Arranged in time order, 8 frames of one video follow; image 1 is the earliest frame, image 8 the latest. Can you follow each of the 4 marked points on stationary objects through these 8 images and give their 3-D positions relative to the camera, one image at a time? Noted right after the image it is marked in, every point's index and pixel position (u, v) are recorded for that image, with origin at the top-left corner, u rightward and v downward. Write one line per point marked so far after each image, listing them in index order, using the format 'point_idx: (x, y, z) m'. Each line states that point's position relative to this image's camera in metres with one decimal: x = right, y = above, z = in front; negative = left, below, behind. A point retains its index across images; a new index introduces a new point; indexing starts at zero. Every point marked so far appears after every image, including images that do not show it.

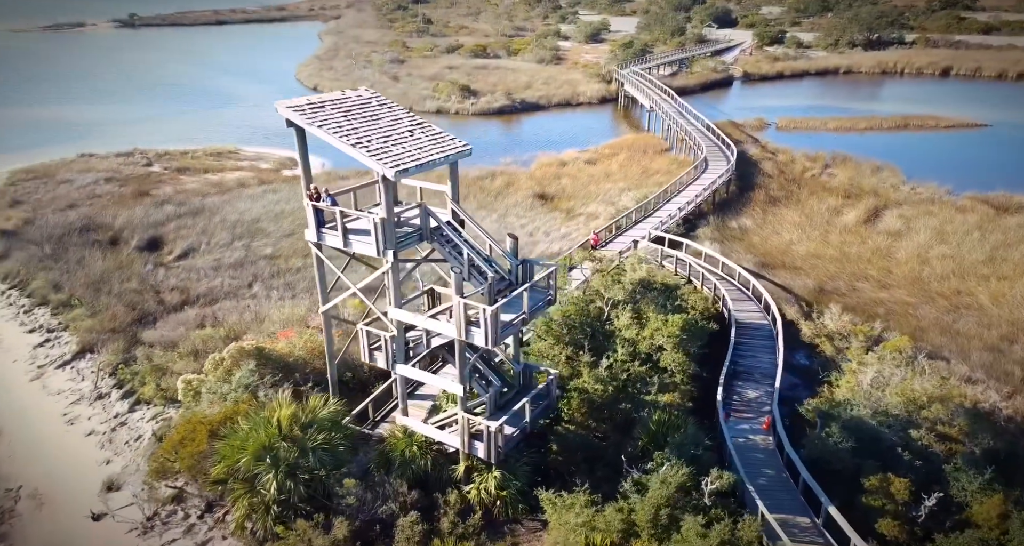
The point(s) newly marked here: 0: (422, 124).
0: (-1.5, +2.4, +11.0) m
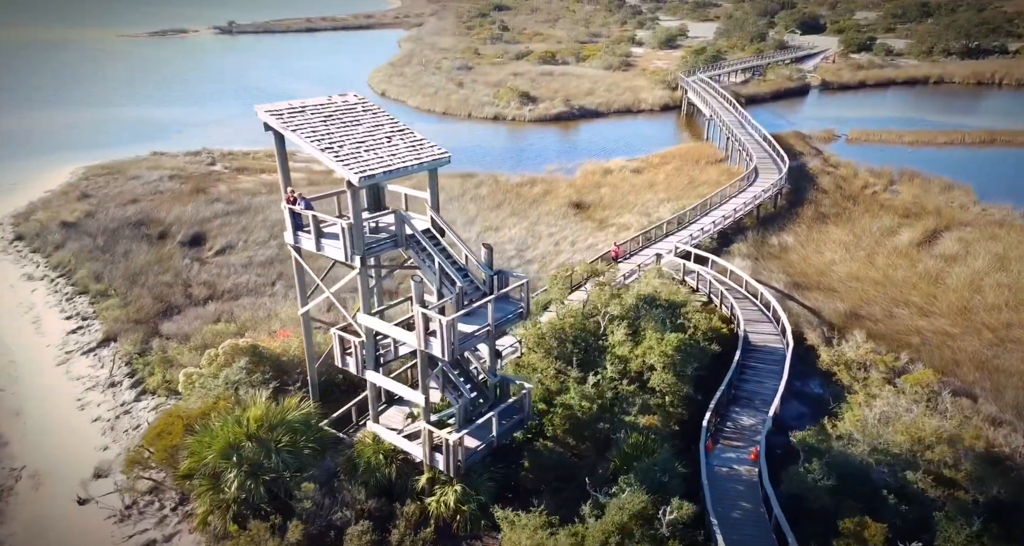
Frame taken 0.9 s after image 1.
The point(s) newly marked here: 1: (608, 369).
0: (-1.8, +2.3, +10.9) m
1: (+1.8, -1.8, +12.5) m
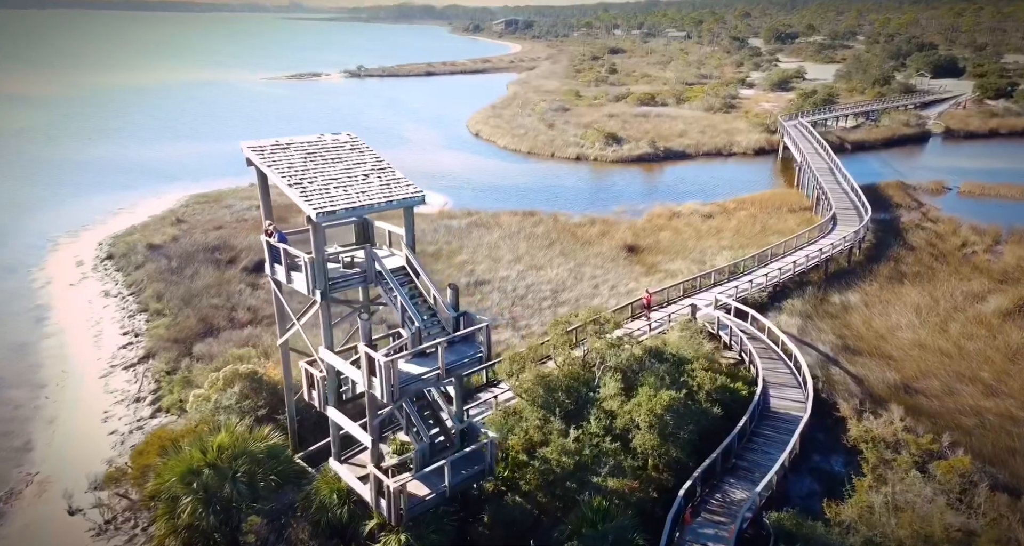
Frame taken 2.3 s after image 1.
0: (-2.1, +1.7, +11.0) m
1: (+1.4, -2.6, +11.8) m
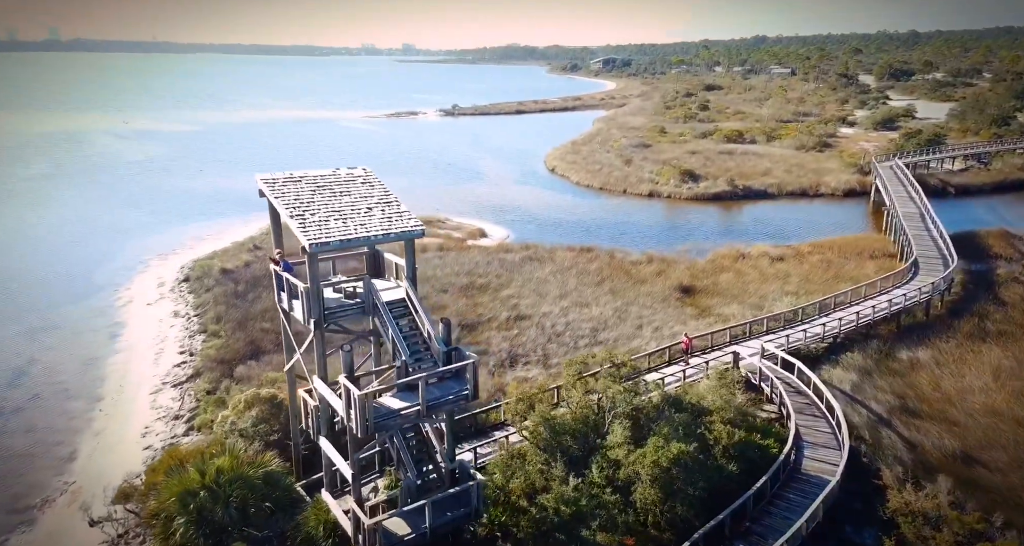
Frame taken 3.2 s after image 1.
0: (-2.1, +1.2, +11.1) m
1: (+1.4, -3.3, +11.3) m
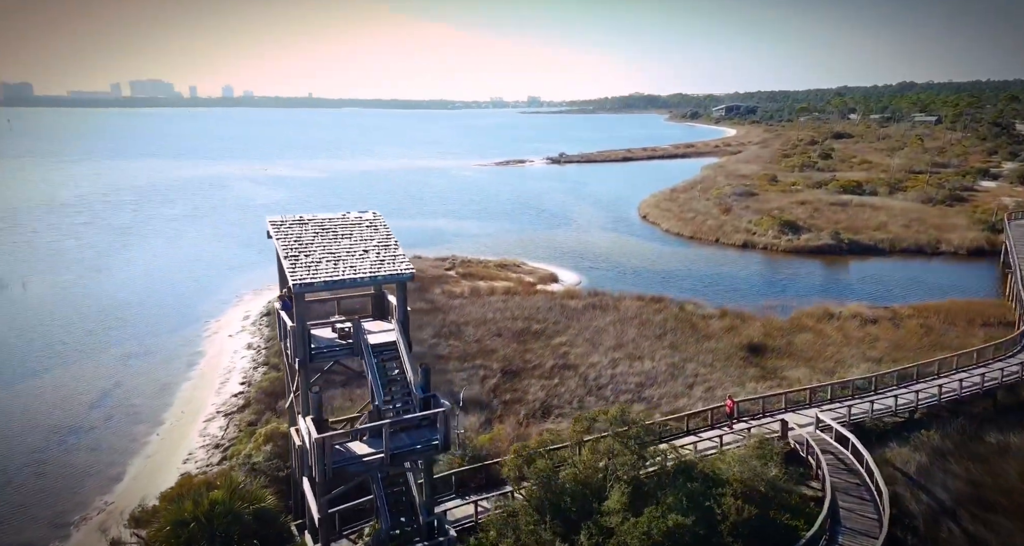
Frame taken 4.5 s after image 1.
0: (-2.1, +0.4, +11.2) m
1: (+1.1, -4.1, +10.5) m
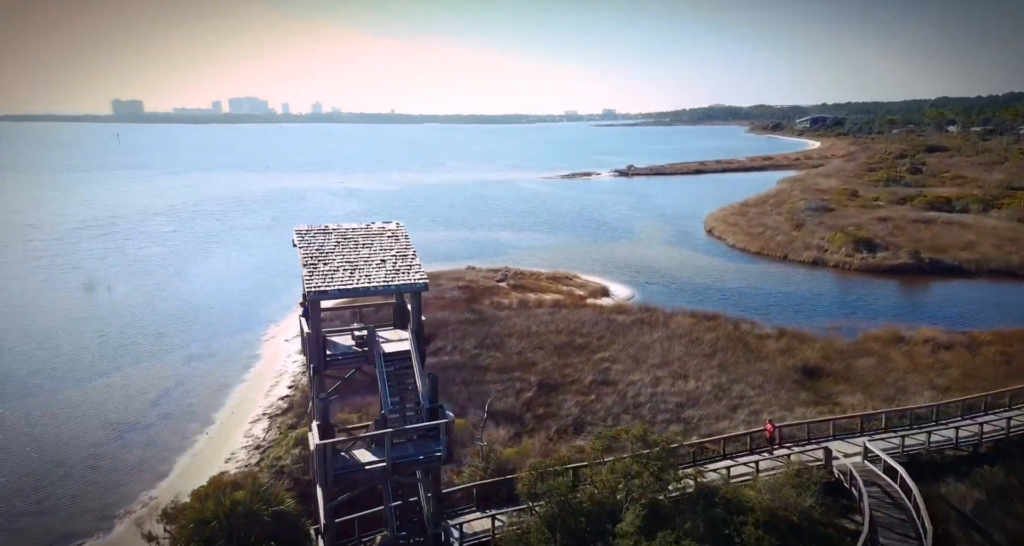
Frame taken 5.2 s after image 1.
0: (-1.8, +0.3, +11.3) m
1: (+1.2, -4.3, +10.2) m
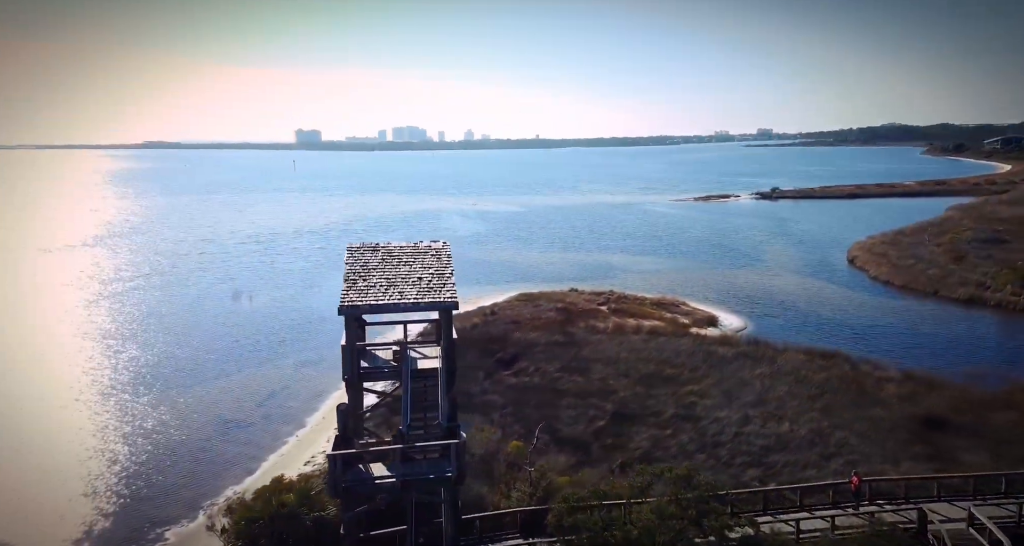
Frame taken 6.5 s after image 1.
0: (-1.2, 0.0, +11.4) m
1: (+1.3, -4.7, +9.6) m
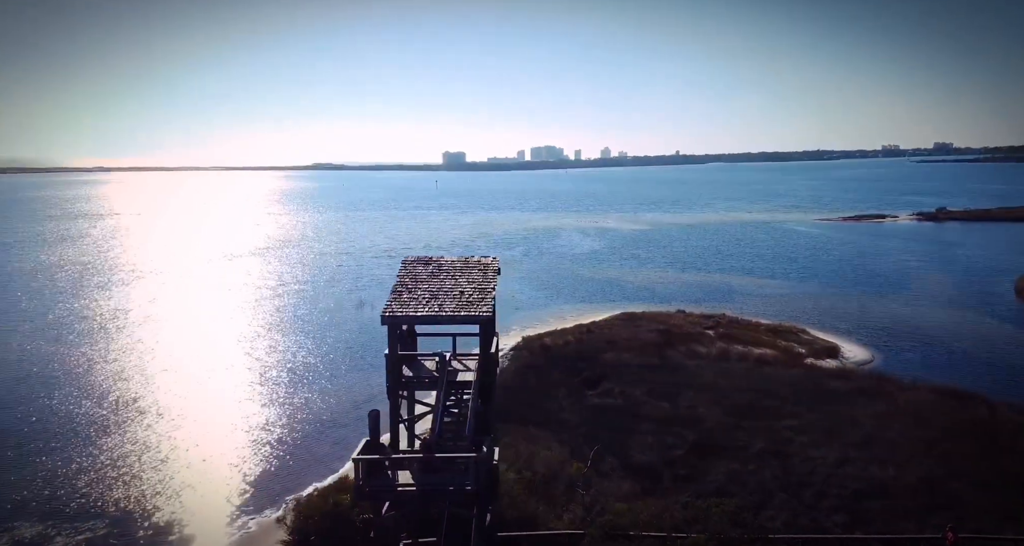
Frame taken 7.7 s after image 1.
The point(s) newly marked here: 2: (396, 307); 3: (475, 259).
0: (-0.5, -0.3, +11.5) m
1: (+1.5, -4.9, +9.1) m
2: (-1.9, -0.6, +11.1) m
3: (-0.6, +0.2, +12.4) m
